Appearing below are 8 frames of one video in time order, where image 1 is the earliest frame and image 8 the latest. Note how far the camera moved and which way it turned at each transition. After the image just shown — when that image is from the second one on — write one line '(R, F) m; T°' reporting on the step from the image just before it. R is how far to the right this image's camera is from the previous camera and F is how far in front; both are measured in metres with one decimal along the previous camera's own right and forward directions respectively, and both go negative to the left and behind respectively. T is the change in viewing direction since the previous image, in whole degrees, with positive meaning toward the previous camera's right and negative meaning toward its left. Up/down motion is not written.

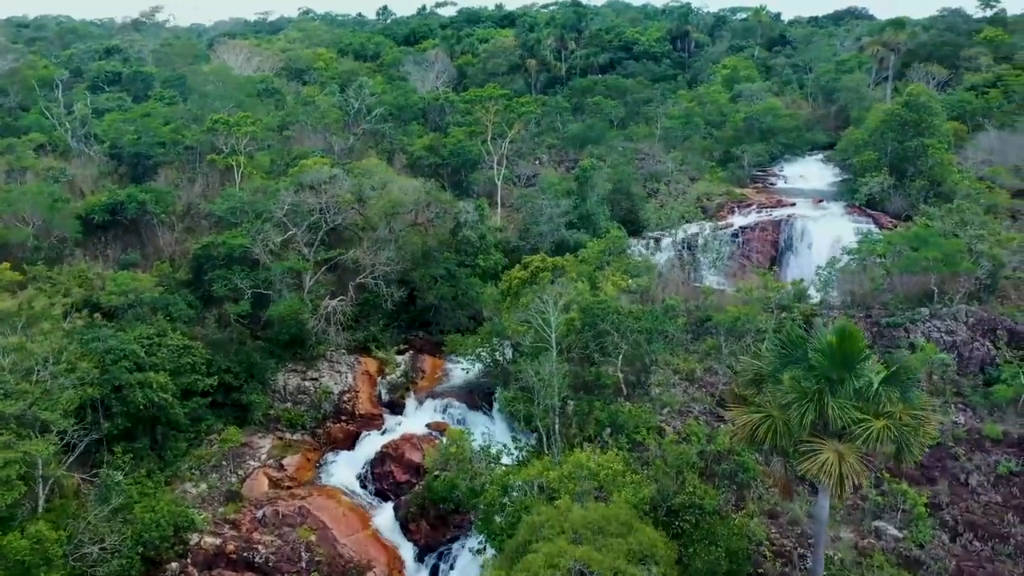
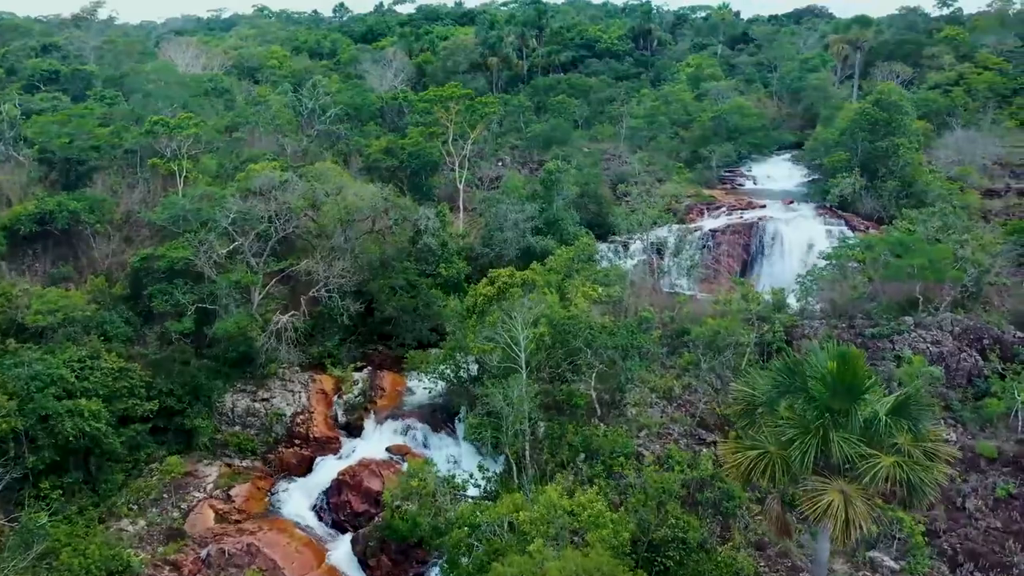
(0.0, +1.5) m; +3°
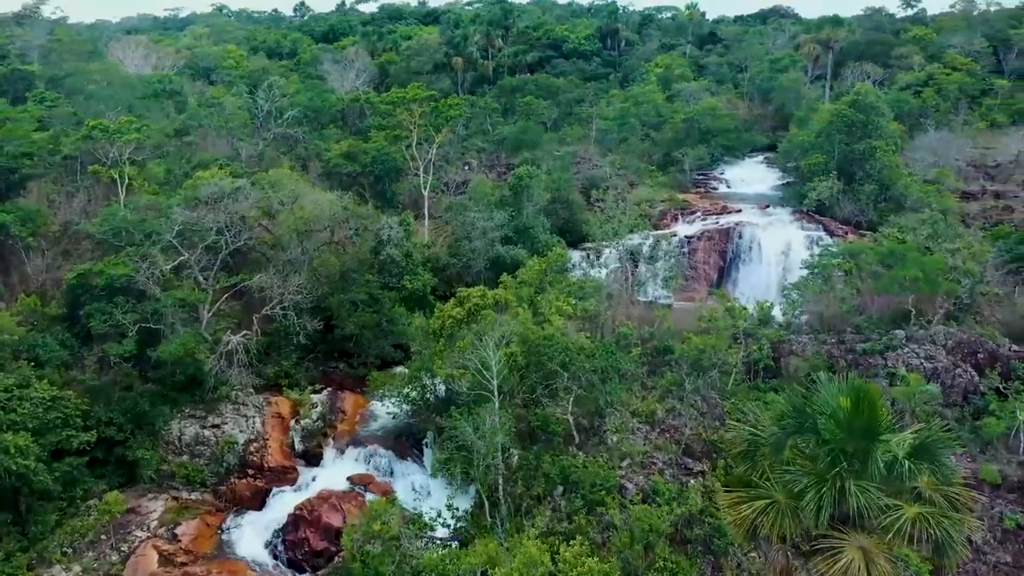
(0.0, +1.5) m; +2°
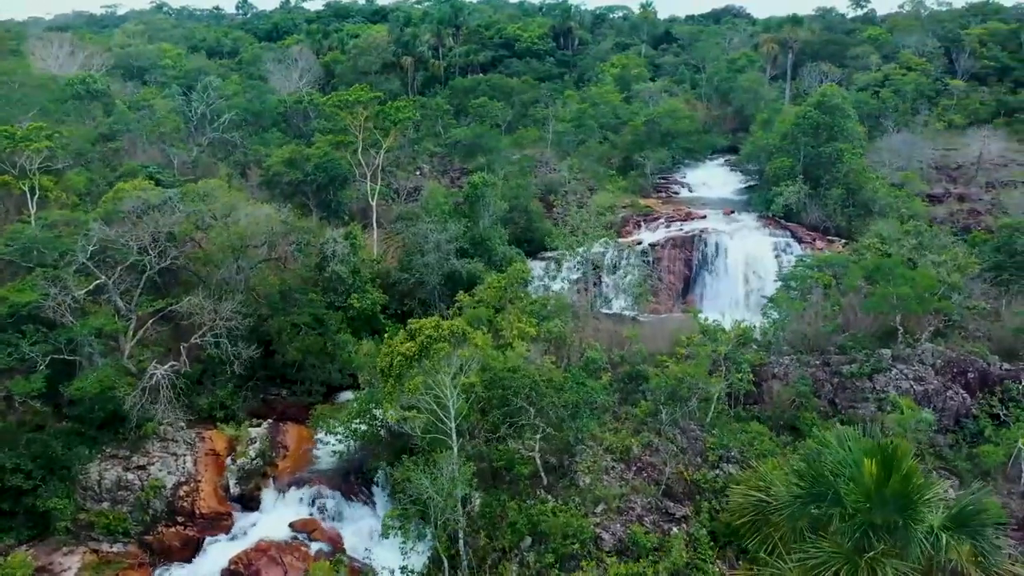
(-0.1, +1.9) m; +3°
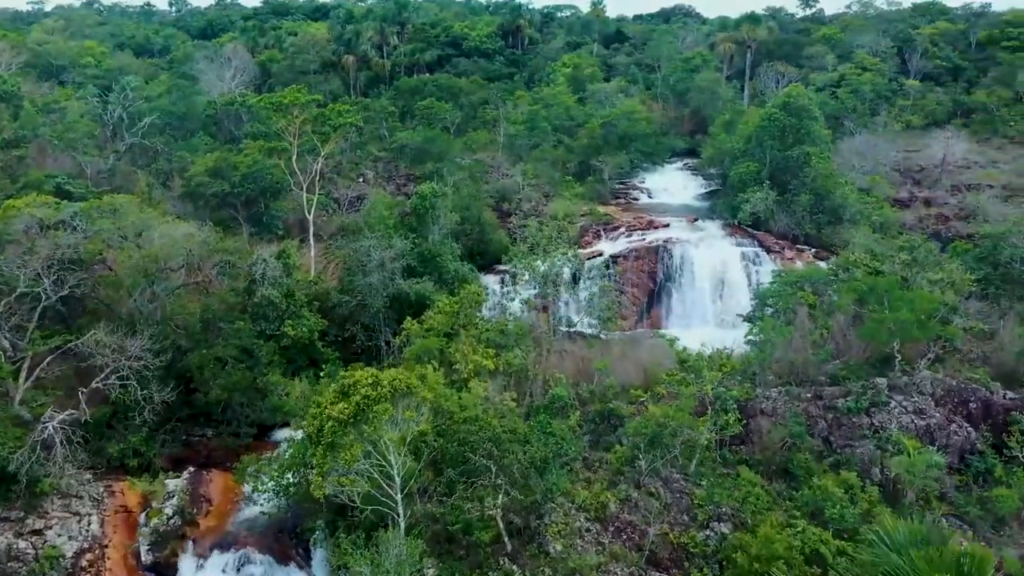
(-0.1, +2.3) m; +4°
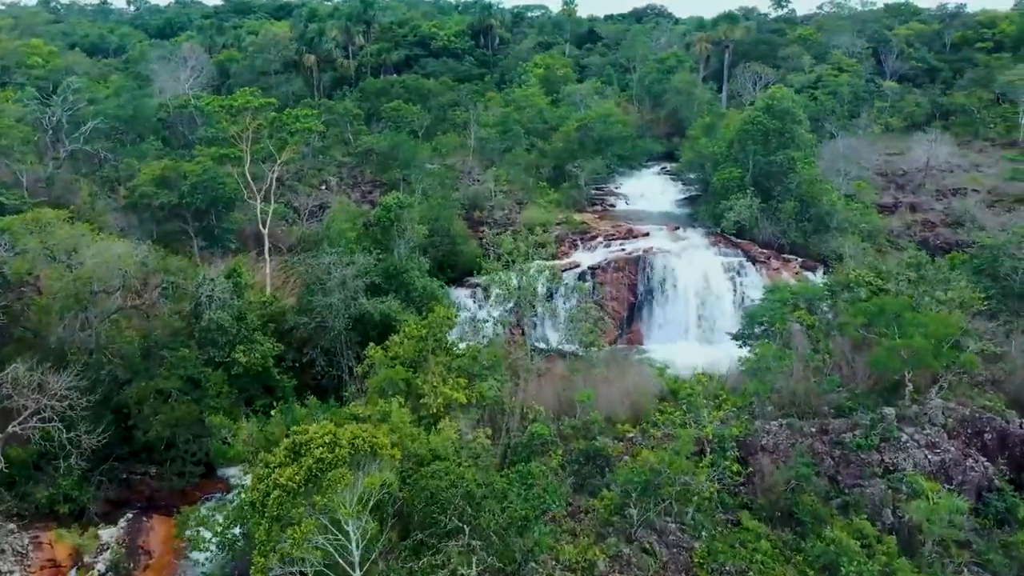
(0.0, +1.7) m; +2°
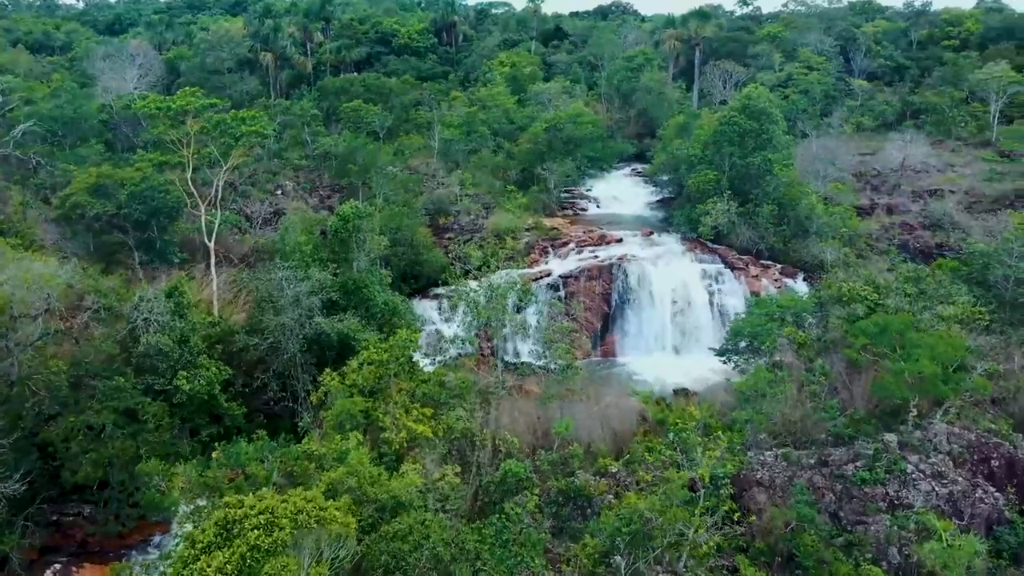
(0.0, +1.5) m; +3°
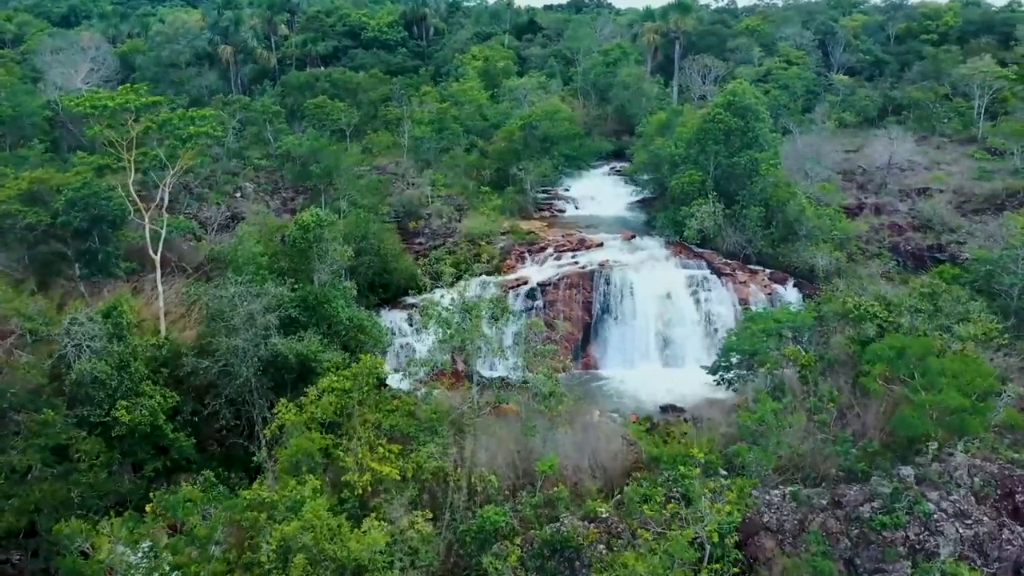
(0.0, +1.6) m; +2°
